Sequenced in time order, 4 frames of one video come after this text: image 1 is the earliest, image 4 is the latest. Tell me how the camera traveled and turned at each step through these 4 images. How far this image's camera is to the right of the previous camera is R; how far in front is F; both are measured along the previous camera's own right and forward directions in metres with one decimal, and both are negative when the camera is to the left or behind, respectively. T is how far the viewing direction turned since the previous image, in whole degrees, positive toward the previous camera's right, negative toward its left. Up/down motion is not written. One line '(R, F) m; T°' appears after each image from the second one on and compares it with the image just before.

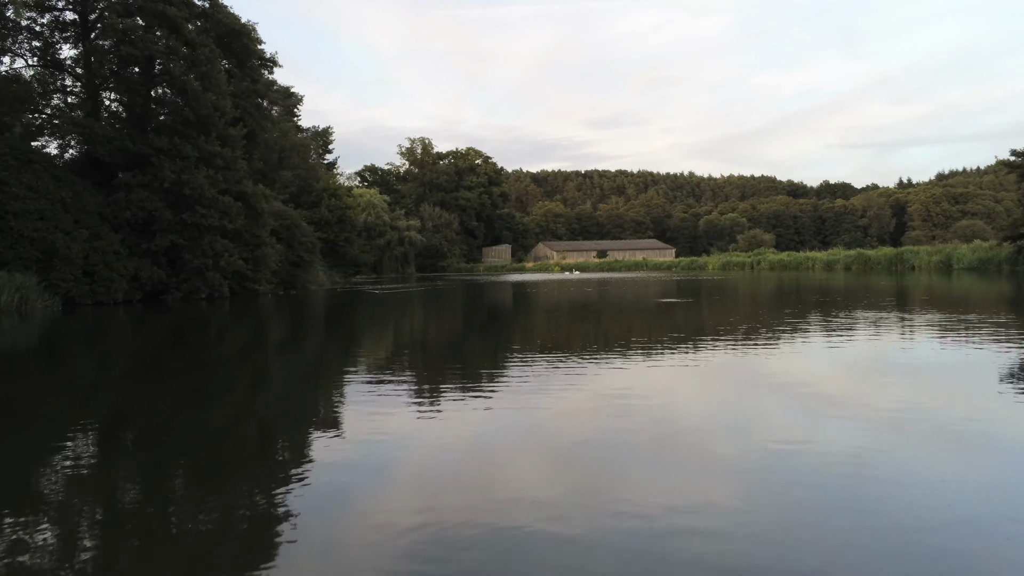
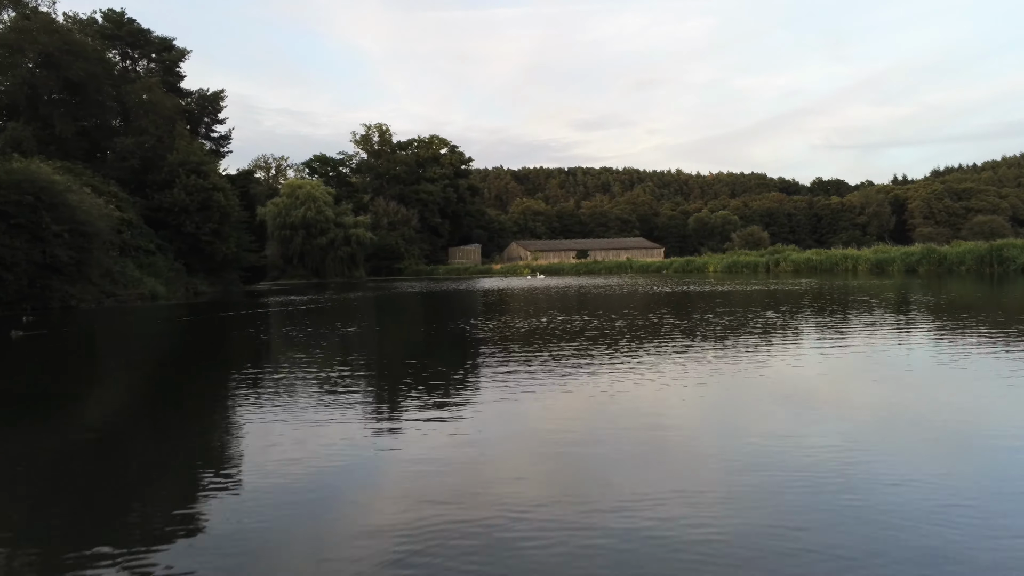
(+1.0, +4.9) m; +1°
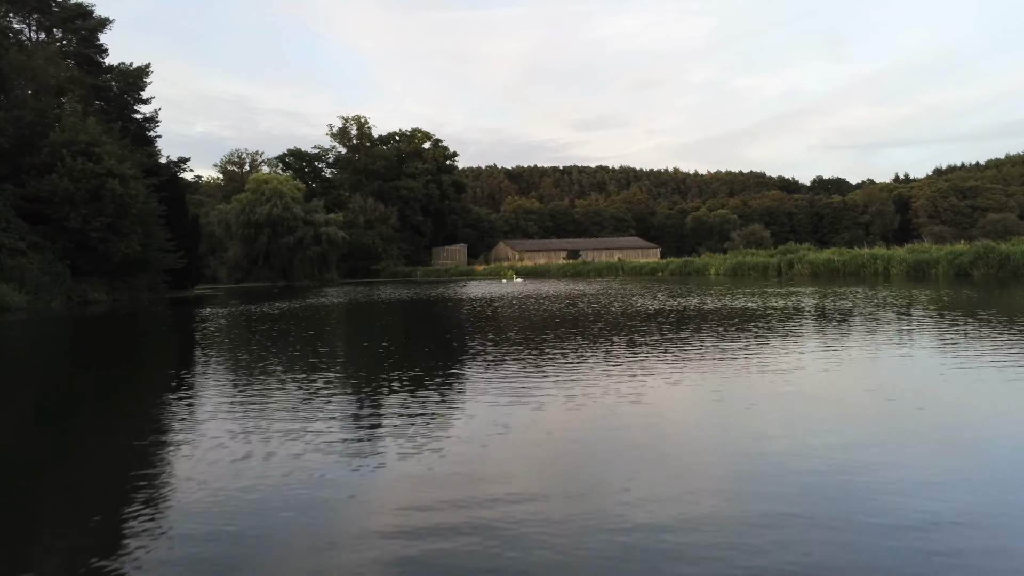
(+0.6, +2.3) m; 0°
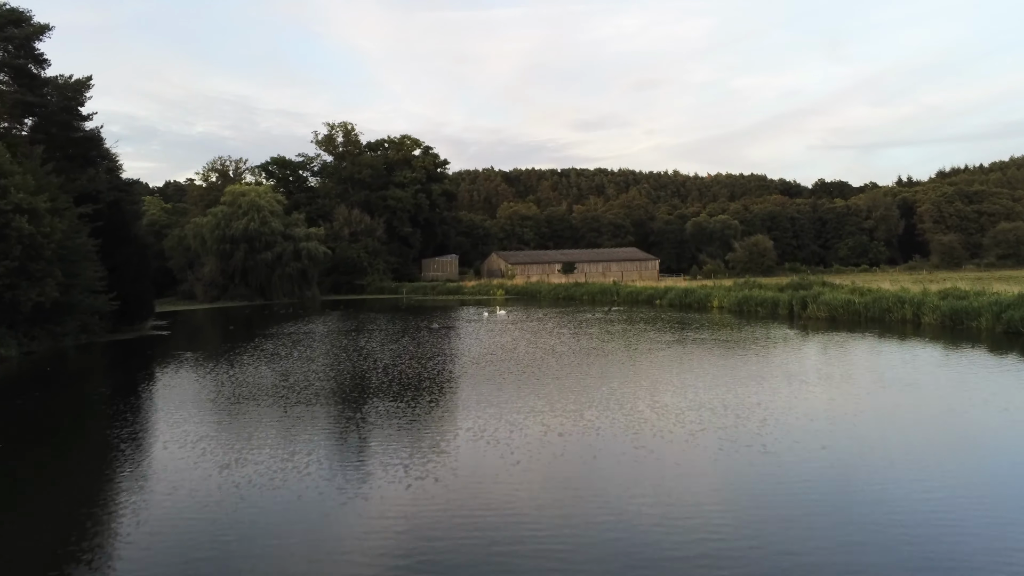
(+0.4, +1.5) m; 0°
